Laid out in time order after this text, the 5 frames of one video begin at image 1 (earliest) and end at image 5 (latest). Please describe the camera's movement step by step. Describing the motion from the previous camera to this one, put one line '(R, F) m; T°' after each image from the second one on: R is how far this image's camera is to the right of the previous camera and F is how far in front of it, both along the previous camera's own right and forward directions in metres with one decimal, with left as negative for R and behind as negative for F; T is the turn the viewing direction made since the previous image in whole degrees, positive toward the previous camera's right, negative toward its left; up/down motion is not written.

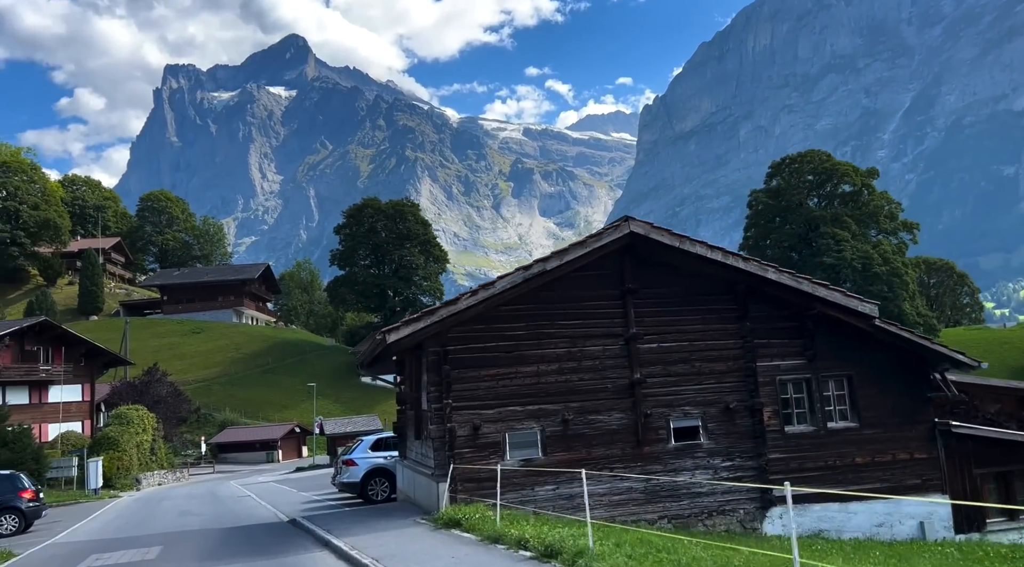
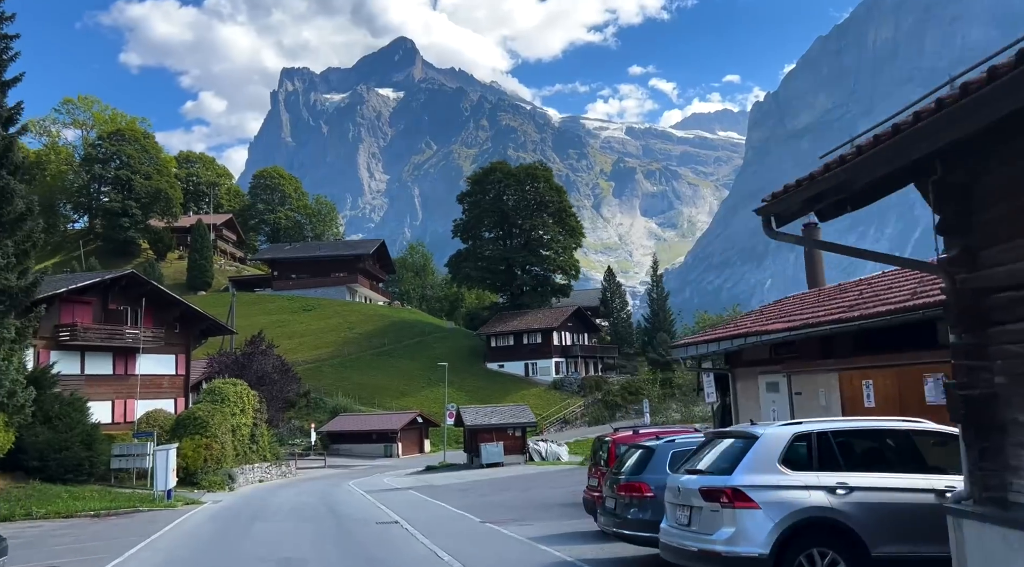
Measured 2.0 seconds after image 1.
(-5.2, +13.3) m; -7°
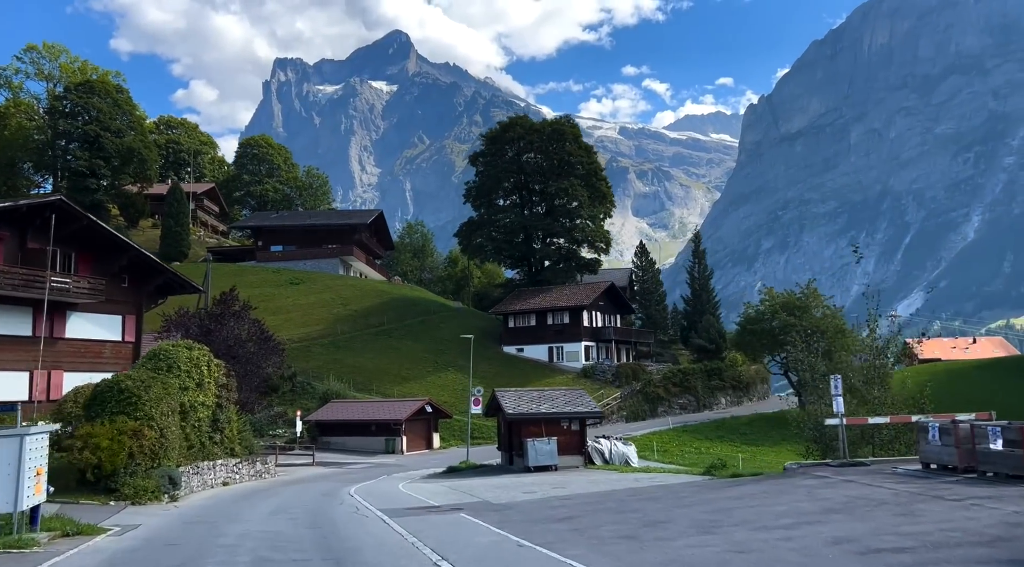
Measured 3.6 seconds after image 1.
(-2.9, +12.0) m; +1°
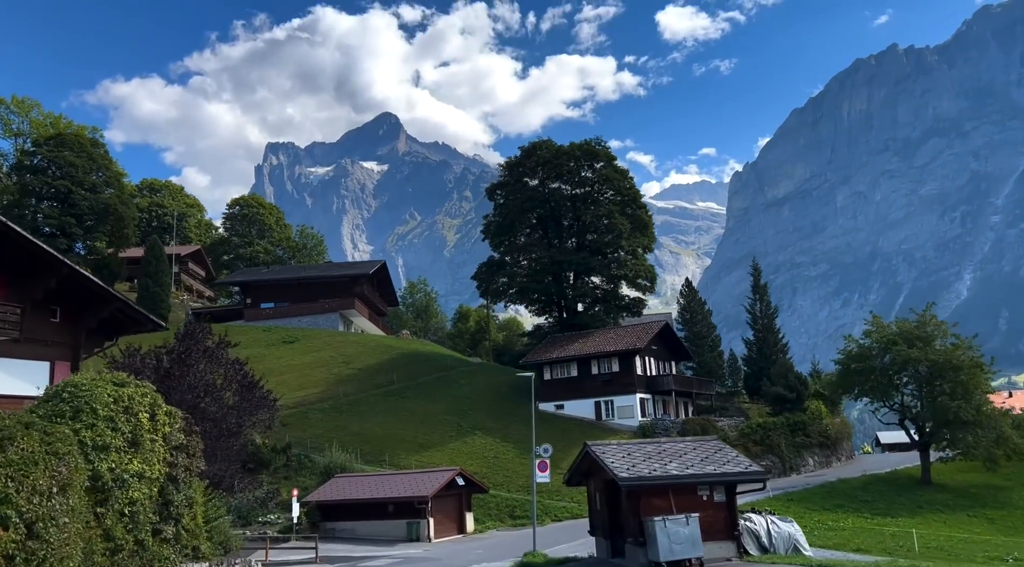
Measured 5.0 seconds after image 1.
(-3.1, +11.5) m; +1°
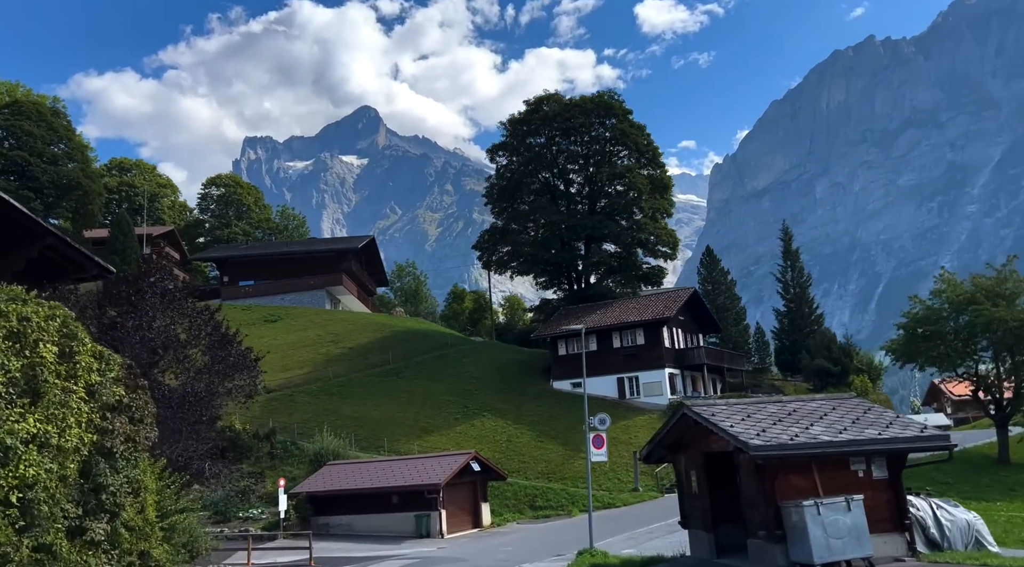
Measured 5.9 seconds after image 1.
(-1.9, +6.6) m; +1°
